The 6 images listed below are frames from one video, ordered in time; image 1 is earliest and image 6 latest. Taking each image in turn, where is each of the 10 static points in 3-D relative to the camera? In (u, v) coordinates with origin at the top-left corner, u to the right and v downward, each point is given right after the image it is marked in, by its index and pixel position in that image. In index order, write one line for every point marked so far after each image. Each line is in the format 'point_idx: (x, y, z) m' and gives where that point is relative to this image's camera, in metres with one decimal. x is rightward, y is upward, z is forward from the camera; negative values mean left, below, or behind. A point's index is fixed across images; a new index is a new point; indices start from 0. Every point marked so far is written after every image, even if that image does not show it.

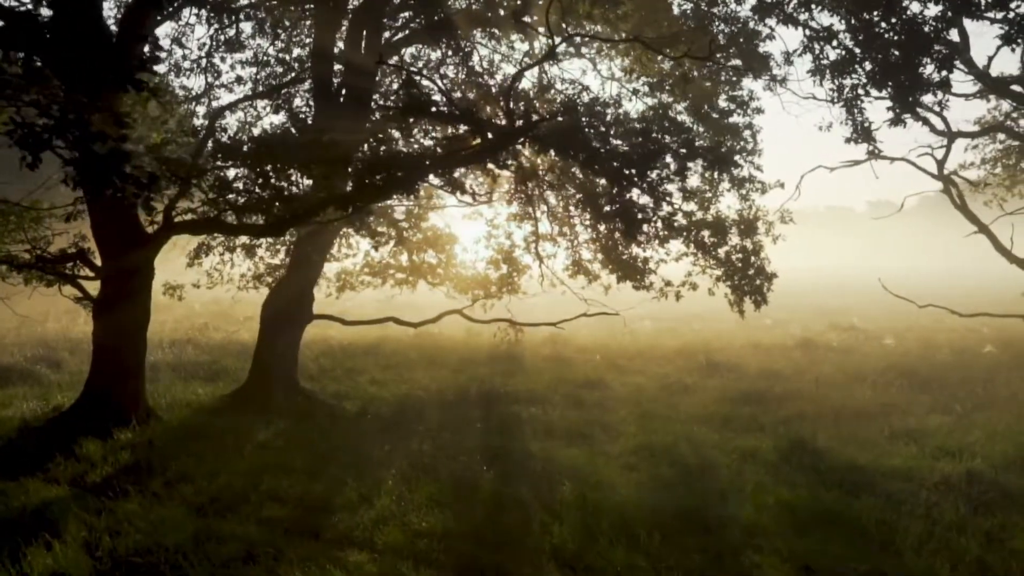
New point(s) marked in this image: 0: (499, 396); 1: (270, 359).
0: (-0.2, -2.0, +15.0) m
1: (-4.1, -1.2, +14.3) m
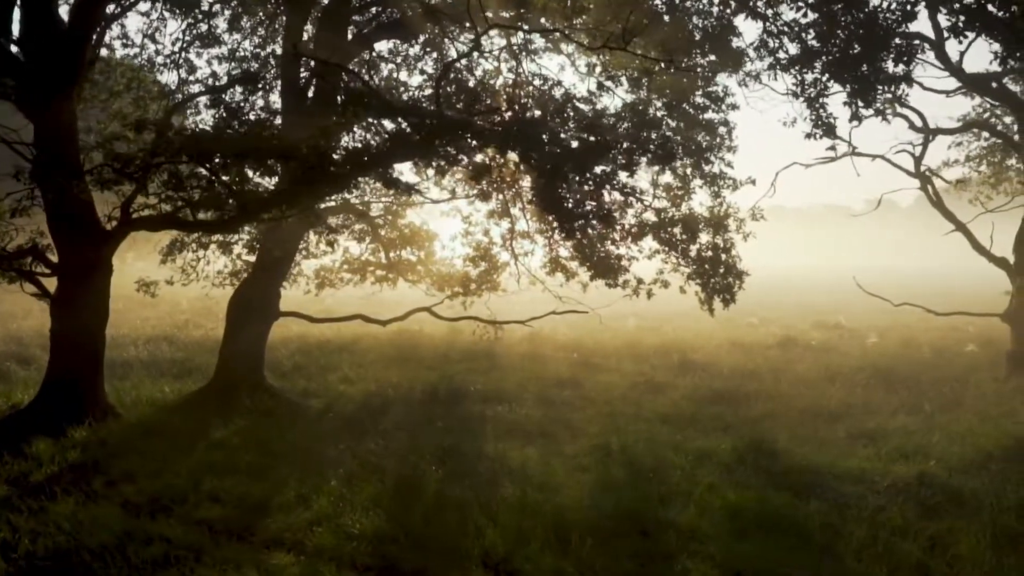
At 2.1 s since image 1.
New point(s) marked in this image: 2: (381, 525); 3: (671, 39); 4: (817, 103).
0: (-0.8, -1.9, +14.8) m
1: (-4.7, -1.1, +14.2) m
2: (-1.2, -2.2, +7.8) m
3: (+2.5, +3.7, +12.3) m
4: (+4.0, +2.4, +10.9) m
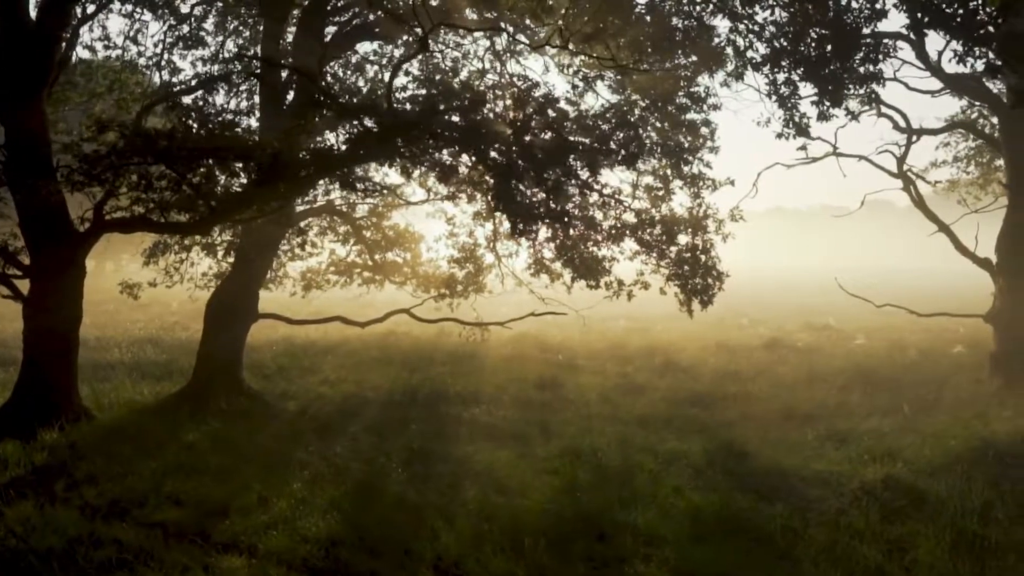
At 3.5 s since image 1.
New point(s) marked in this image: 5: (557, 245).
0: (-1.2, -1.9, +14.8) m
1: (-5.0, -1.2, +14.1) m
2: (-1.6, -2.2, +7.8) m
3: (+2.1, +3.6, +12.2) m
4: (+3.6, +2.4, +10.8) m
5: (+0.8, +0.7, +13.6) m
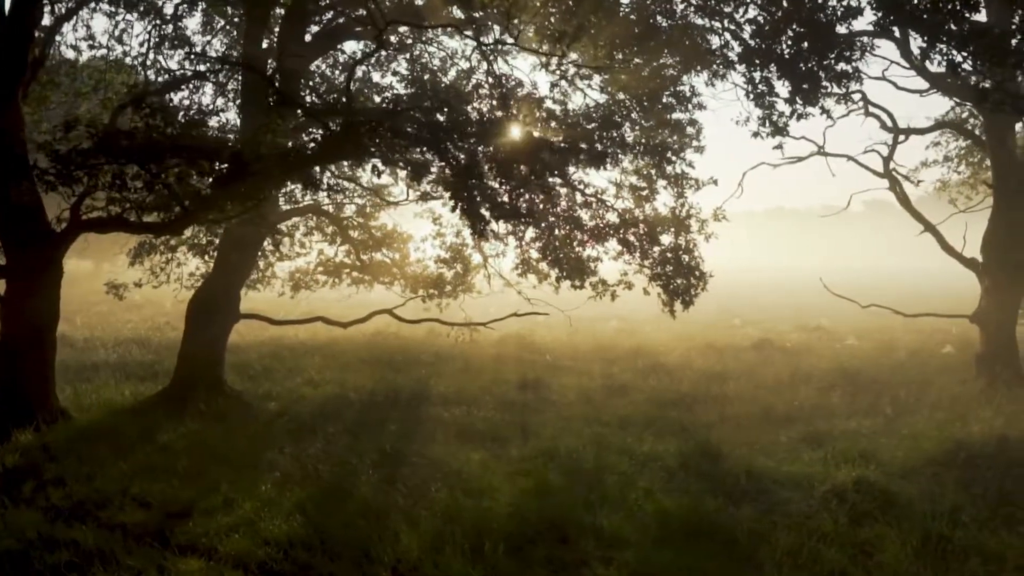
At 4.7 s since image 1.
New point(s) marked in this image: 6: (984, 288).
0: (-1.5, -1.9, +14.7) m
1: (-5.4, -1.2, +14.1) m
2: (-2.0, -2.2, +7.7) m
3: (+1.7, +3.6, +12.1) m
4: (+3.3, +2.4, +10.7) m
5: (+0.4, +0.7, +13.5) m
6: (+8.4, 0.0, +14.8) m
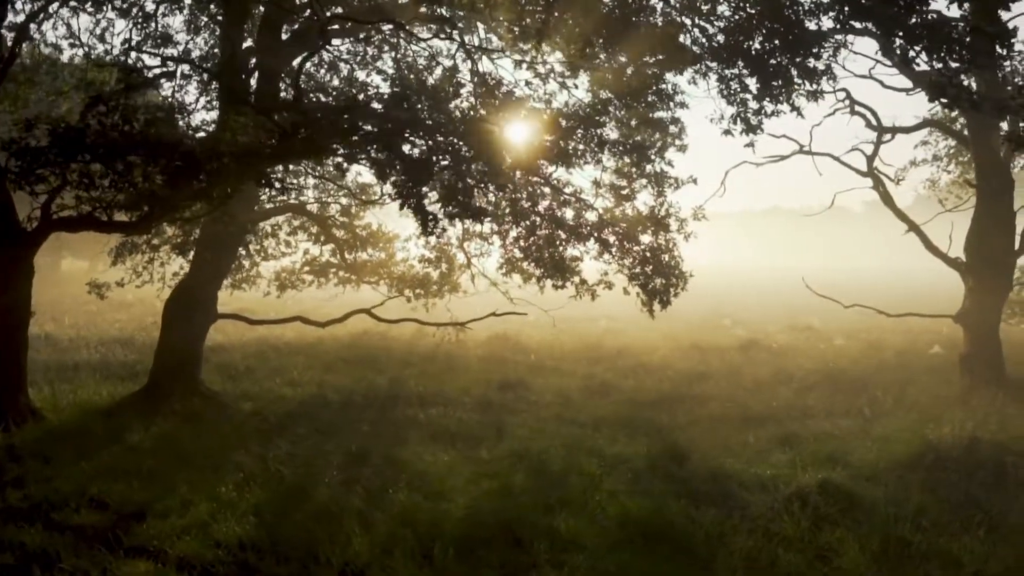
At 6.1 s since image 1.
0: (-1.8, -1.9, +14.6) m
1: (-5.7, -1.2, +14.0) m
2: (-2.4, -2.2, +7.6) m
3: (+1.3, +3.6, +12.0) m
4: (+2.9, +2.4, +10.6) m
5: (+0.1, +0.7, +13.4) m
6: (+8.0, 0.0, +14.7) m
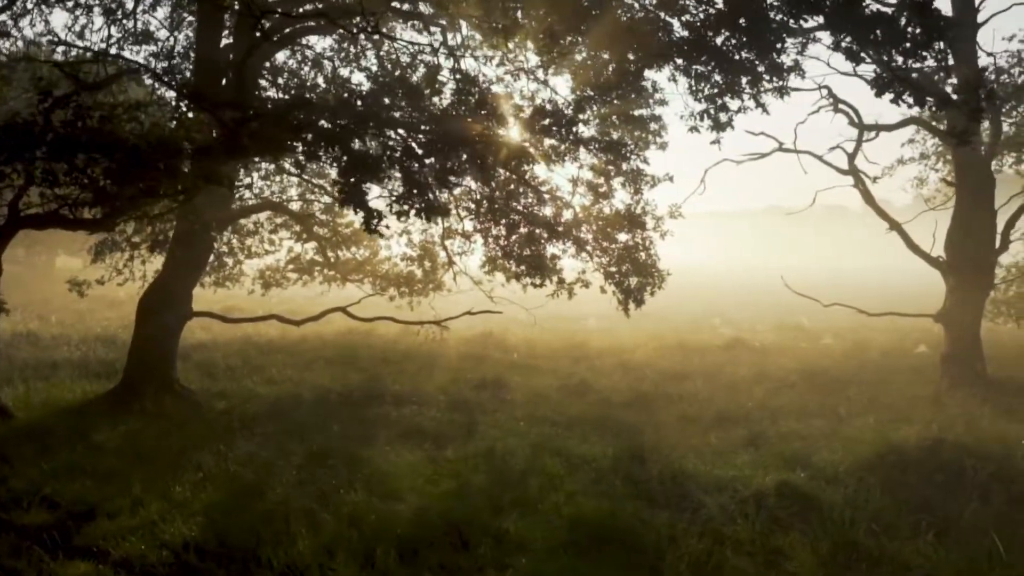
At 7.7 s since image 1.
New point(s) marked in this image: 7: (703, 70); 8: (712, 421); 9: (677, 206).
0: (-2.3, -1.9, +14.5) m
1: (-6.2, -1.1, +13.9) m
2: (-2.8, -2.2, +7.5) m
3: (+0.9, +3.7, +11.9) m
4: (+2.4, +2.4, +10.5) m
5: (-0.4, +0.7, +13.3) m
6: (+7.6, 0.0, +14.6) m
7: (+2.4, +2.7, +10.4) m
8: (+2.8, -1.9, +11.8) m
9: (+2.8, +1.4, +14.2) m
